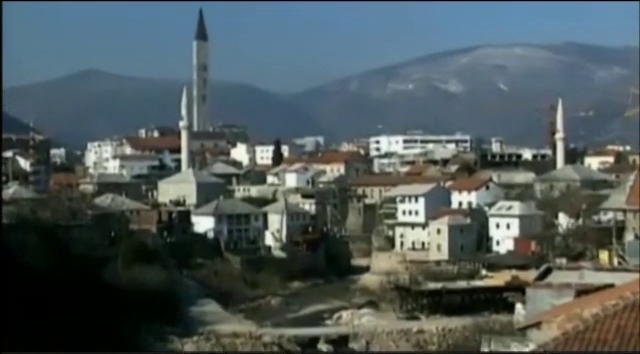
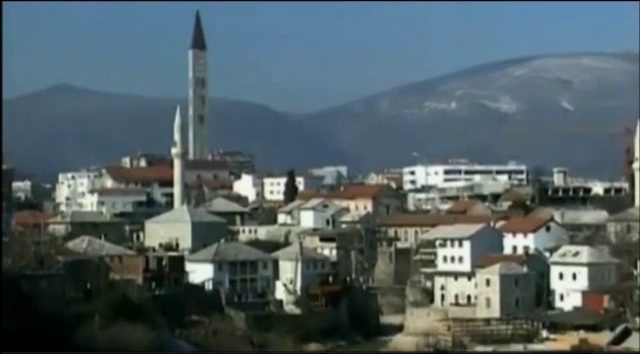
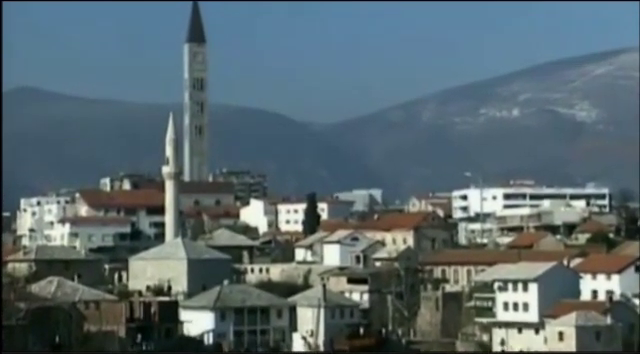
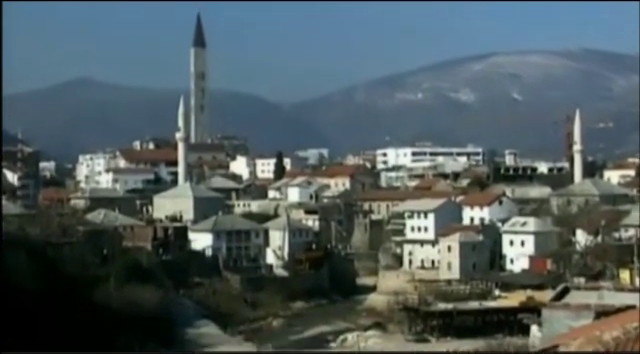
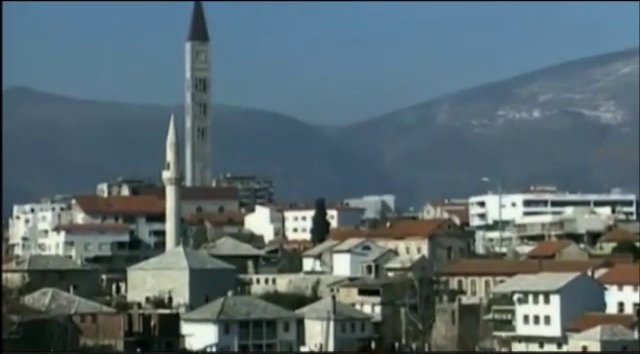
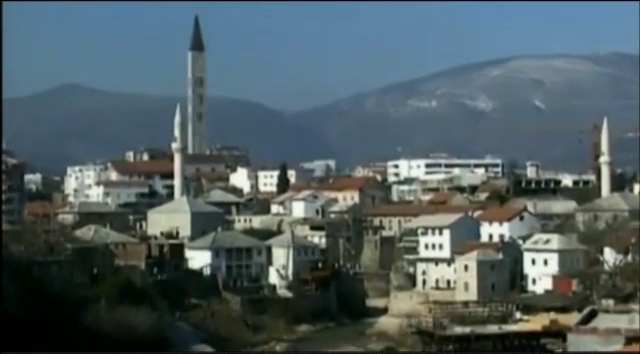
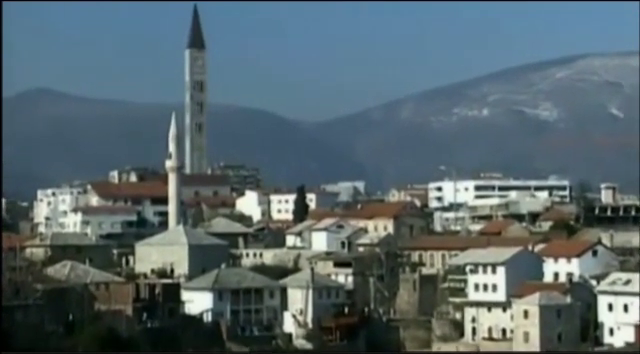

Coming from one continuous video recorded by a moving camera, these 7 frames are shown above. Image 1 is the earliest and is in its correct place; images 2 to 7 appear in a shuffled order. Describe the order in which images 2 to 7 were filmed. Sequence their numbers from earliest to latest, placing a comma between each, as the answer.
4, 6, 2, 7, 3, 5
